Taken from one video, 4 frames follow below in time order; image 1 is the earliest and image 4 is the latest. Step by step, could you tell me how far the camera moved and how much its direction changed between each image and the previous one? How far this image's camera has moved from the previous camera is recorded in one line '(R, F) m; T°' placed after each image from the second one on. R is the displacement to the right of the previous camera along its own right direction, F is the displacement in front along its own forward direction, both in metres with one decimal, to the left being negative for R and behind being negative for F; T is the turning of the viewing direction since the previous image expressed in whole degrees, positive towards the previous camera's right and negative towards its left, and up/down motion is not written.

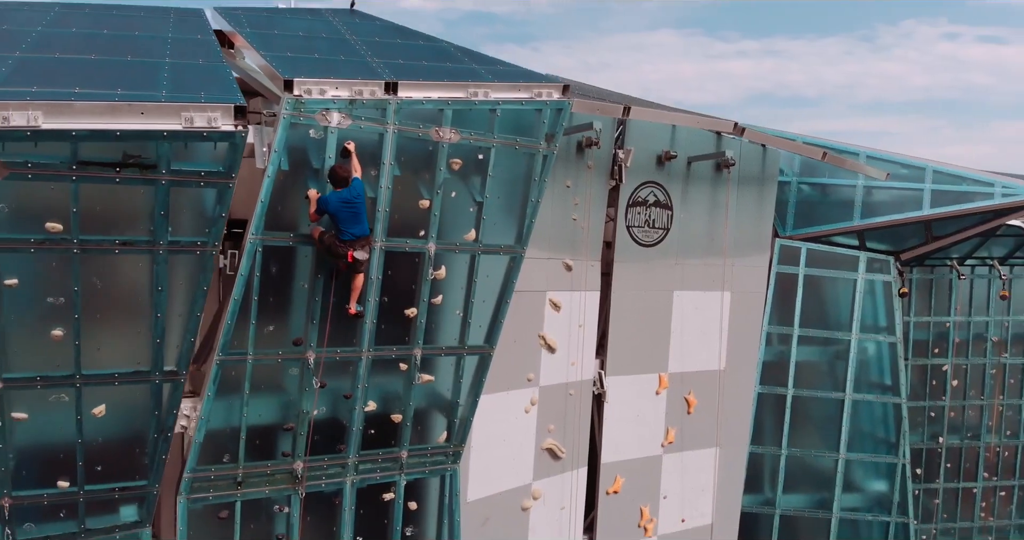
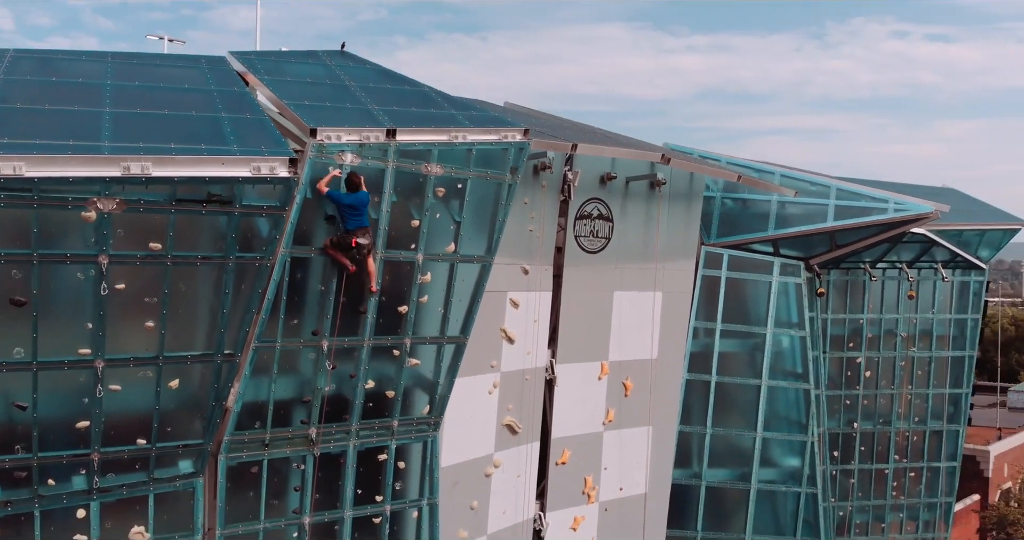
(-0.2, -2.2) m; +3°
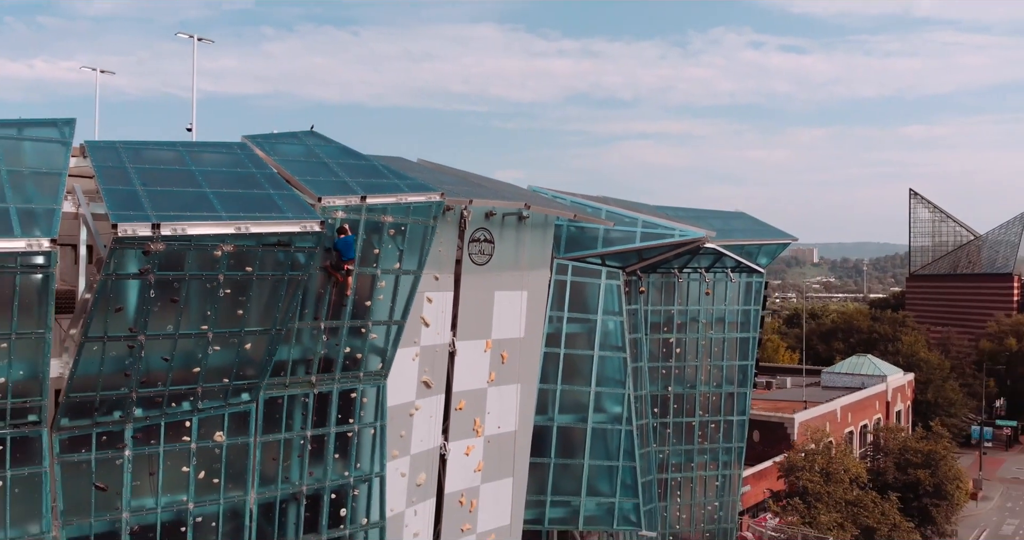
(-0.8, -6.9) m; +6°
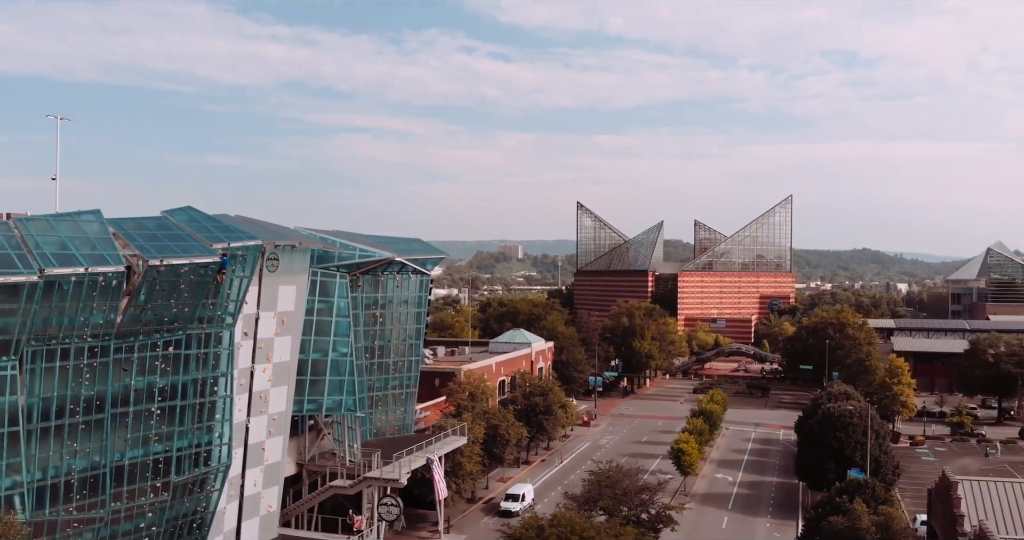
(-2.2, -22.0) m; +14°
